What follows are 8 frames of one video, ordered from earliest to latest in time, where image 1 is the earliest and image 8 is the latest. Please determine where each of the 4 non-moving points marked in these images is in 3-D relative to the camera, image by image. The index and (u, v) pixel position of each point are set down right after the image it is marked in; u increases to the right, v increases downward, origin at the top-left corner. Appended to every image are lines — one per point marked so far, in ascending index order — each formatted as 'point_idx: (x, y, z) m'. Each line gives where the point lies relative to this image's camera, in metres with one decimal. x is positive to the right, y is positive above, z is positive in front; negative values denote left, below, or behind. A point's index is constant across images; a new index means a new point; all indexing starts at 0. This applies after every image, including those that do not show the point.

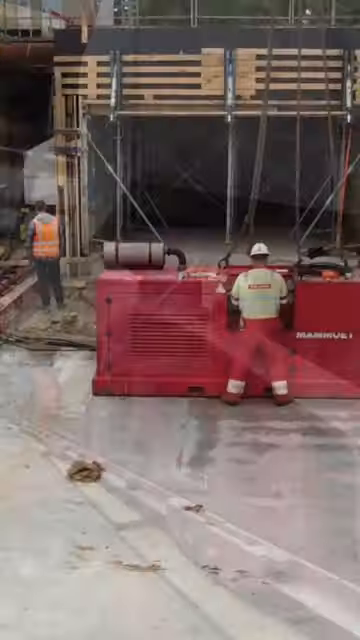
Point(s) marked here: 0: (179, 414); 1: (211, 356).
0: (0.0, -0.9, +7.5) m
1: (+0.3, -0.4, +8.0) m
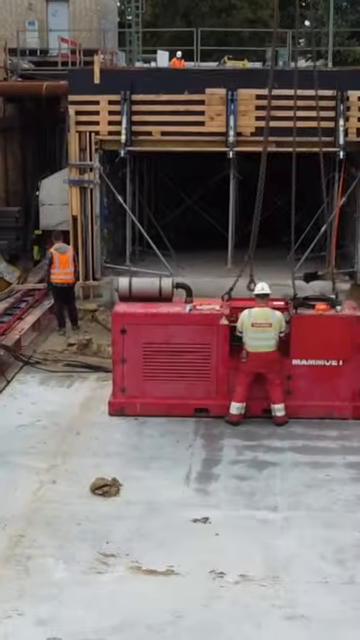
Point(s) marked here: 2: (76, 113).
0: (+0.1, -1.2, +8.4) m
1: (+0.4, -0.7, +8.9) m
2: (-1.5, +3.1, +12.0) m
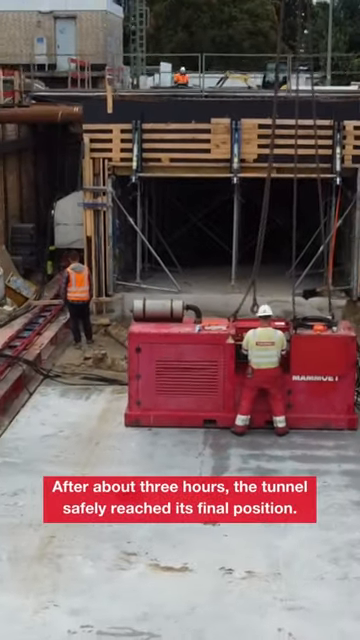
0: (+0.2, -1.4, +9.2) m
1: (+0.5, -0.9, +9.7) m
2: (-1.4, +2.9, +12.9) m
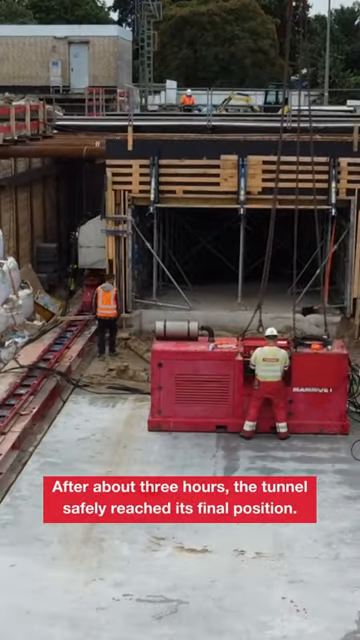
0: (+0.4, -1.7, +10.7) m
1: (+0.7, -1.2, +11.3) m
2: (-1.2, +2.6, +14.4) m
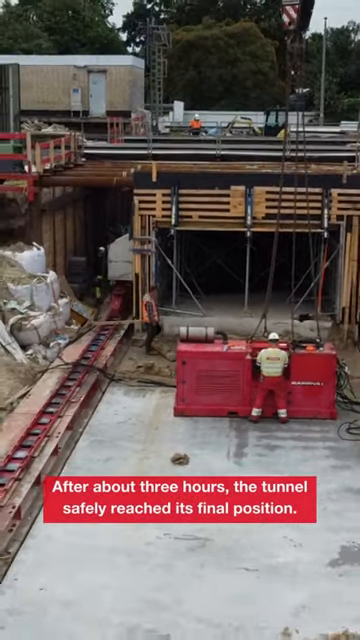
0: (+0.7, -1.8, +13.4) m
1: (+1.0, -1.3, +13.9) m
2: (-0.9, +2.5, +17.0) m
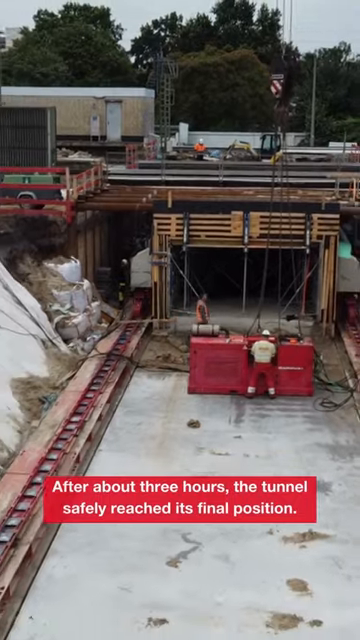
0: (+1.0, -1.8, +17.4) m
1: (+1.3, -1.3, +17.9) m
2: (-0.6, +2.5, +21.0) m
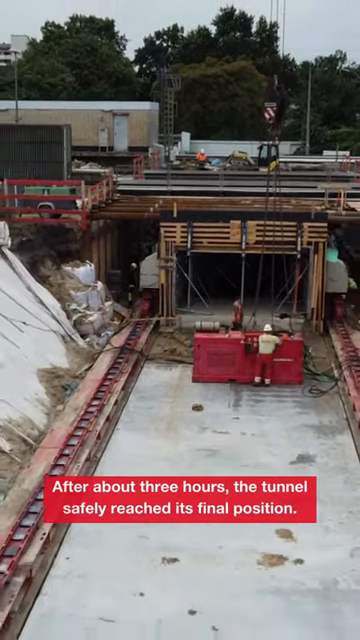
0: (+1.1, -1.7, +19.8) m
1: (+1.4, -1.2, +20.3) m
2: (-0.5, +2.6, +23.4) m
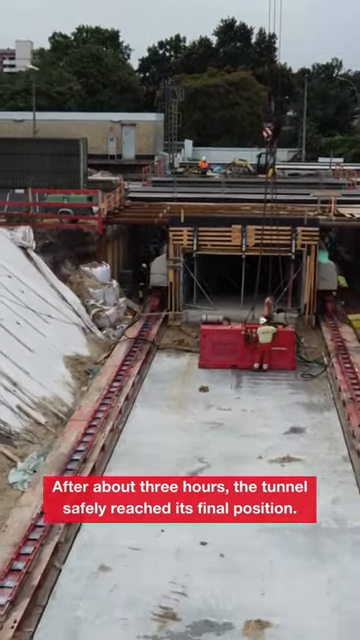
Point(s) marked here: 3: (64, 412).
0: (+1.3, -1.6, +22.5) m
1: (+1.7, -1.0, +23.1) m
2: (-0.3, +2.8, +26.2) m
3: (-2.8, -2.2, +19.1) m
